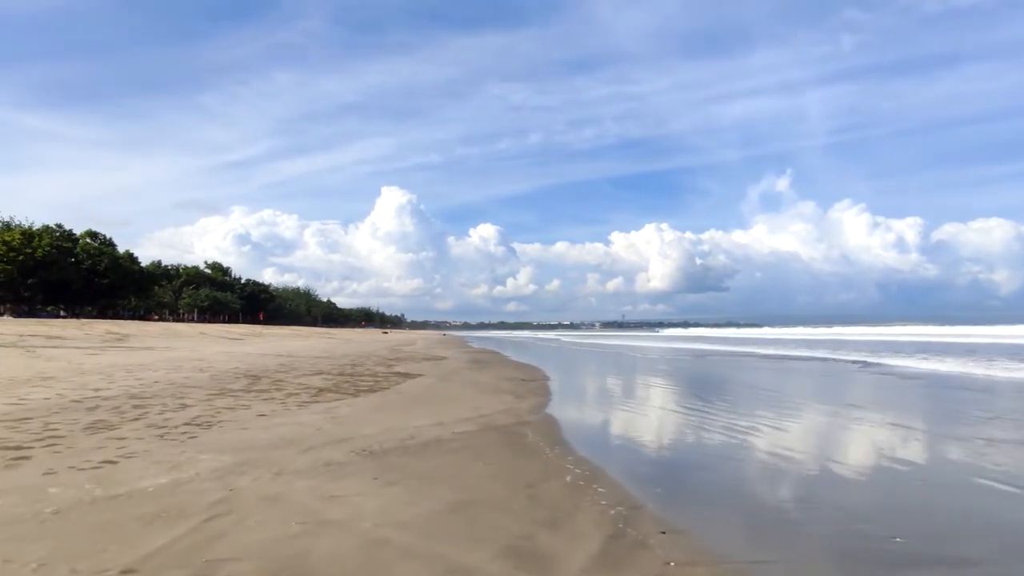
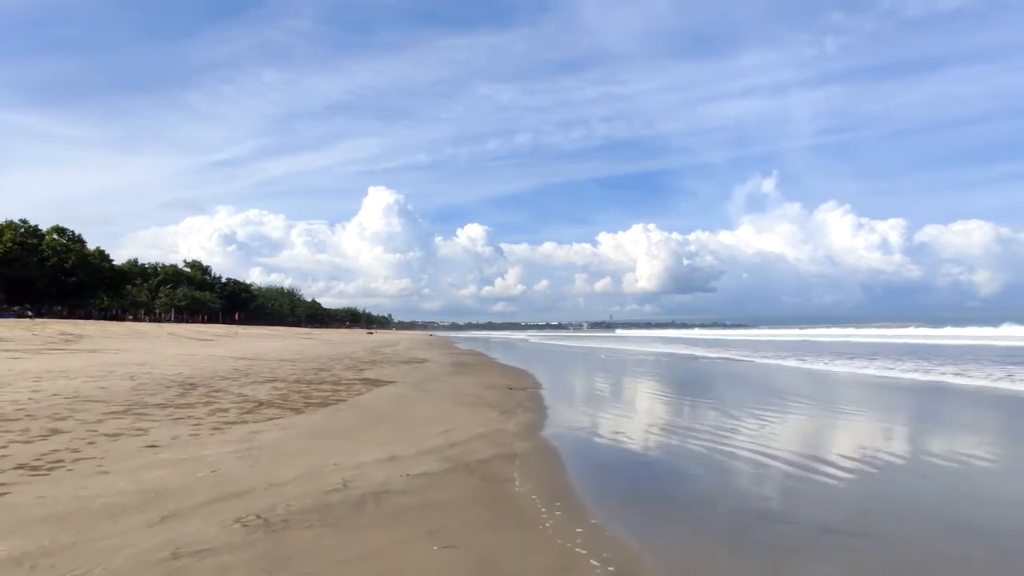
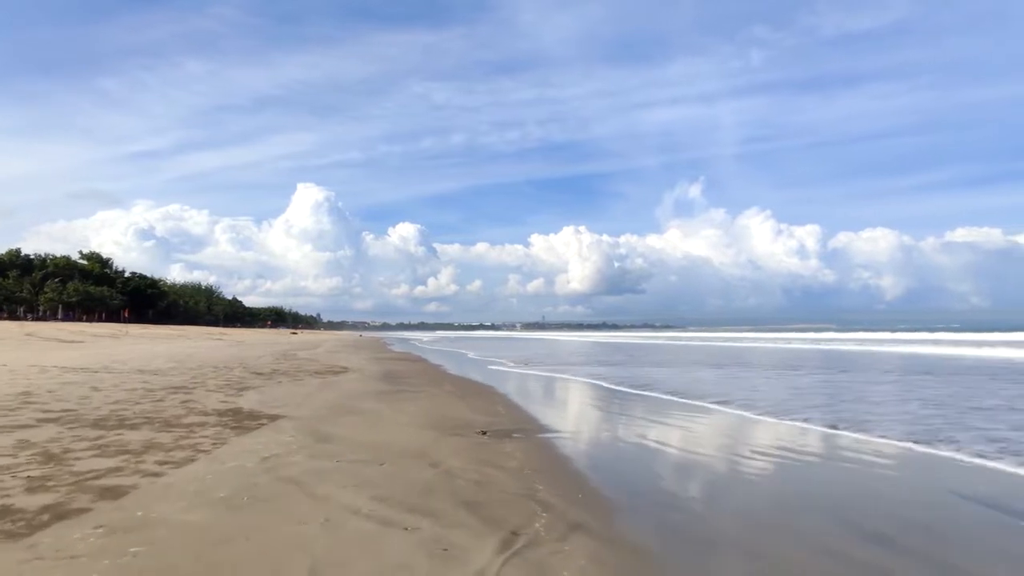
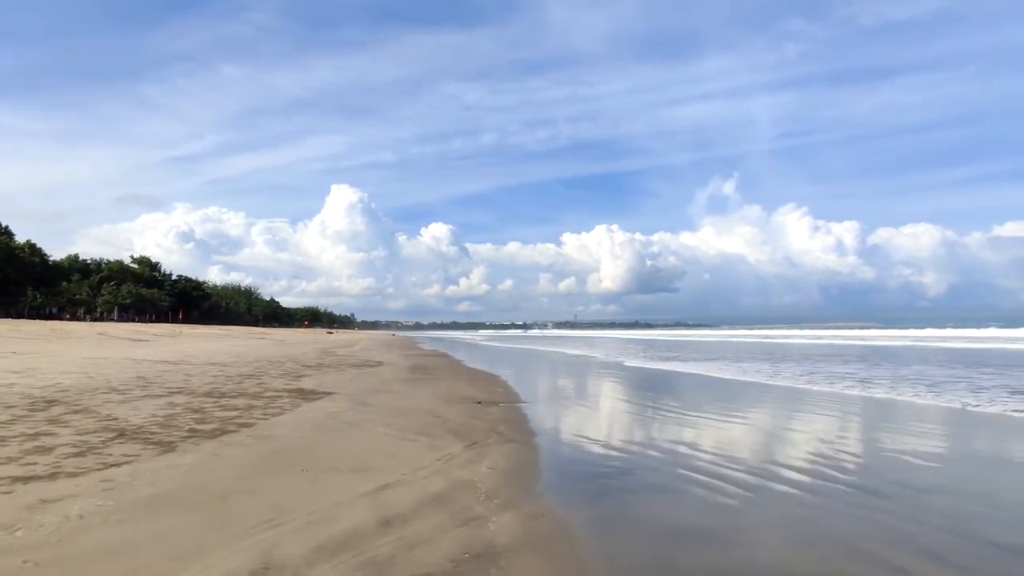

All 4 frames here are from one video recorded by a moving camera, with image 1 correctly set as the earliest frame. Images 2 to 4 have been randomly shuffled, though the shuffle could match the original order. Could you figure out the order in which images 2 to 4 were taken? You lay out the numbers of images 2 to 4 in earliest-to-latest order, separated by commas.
2, 4, 3
